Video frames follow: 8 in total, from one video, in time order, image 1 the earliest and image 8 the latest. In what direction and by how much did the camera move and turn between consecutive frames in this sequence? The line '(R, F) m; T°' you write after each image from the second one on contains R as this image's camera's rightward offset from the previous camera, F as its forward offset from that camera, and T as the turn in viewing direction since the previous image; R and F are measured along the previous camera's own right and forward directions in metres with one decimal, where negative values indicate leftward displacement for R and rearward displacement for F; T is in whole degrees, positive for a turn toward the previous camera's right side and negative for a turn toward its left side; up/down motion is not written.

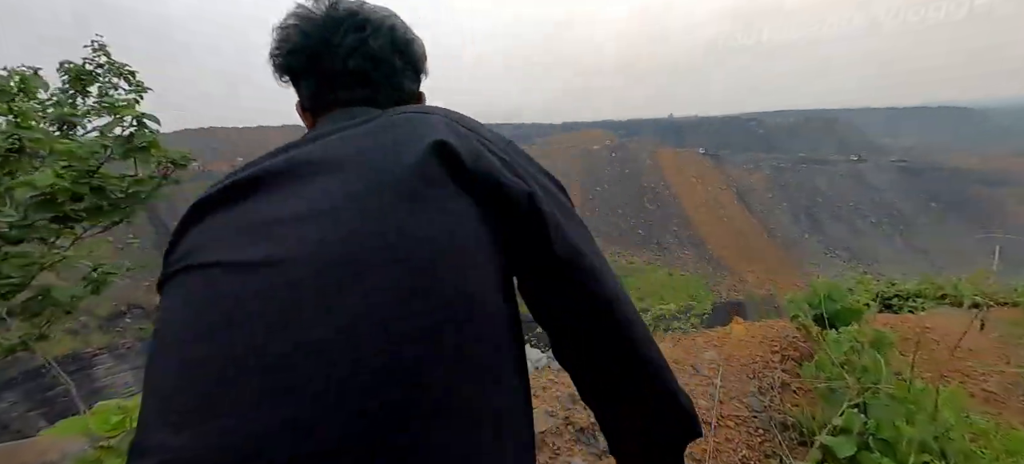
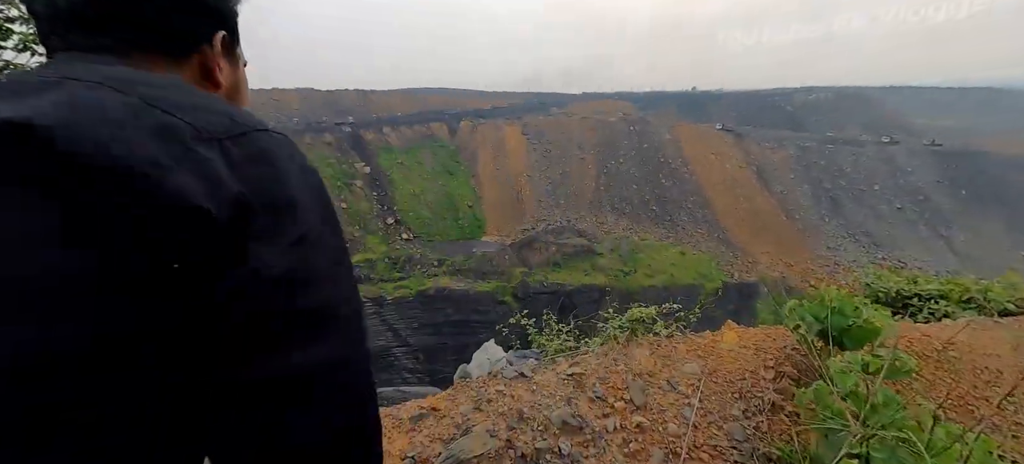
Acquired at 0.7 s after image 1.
(+0.2, +0.3) m; -2°
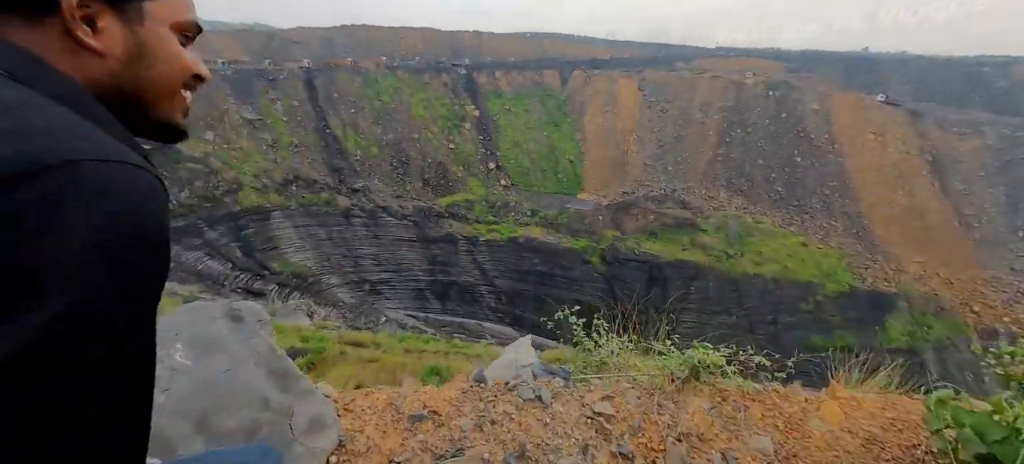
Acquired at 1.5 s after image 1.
(+0.2, +0.4) m; -12°
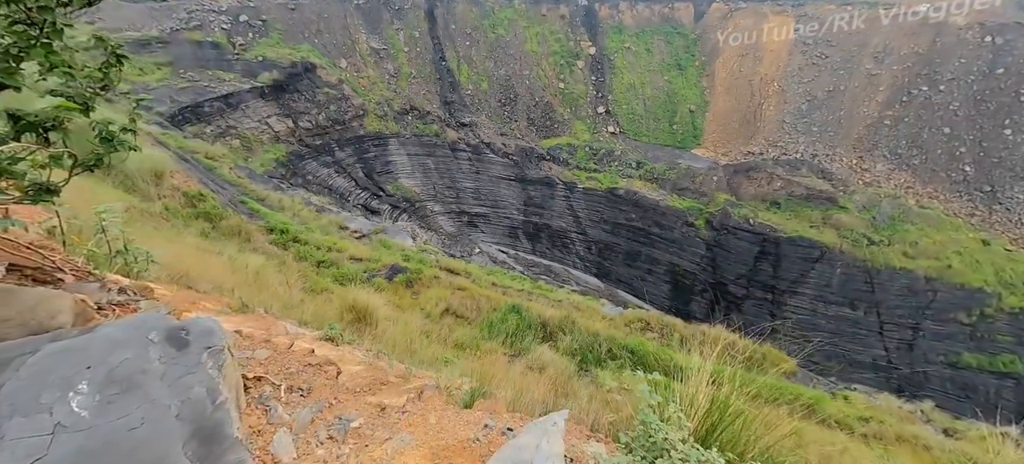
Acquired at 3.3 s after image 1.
(0.0, +0.6) m; -11°
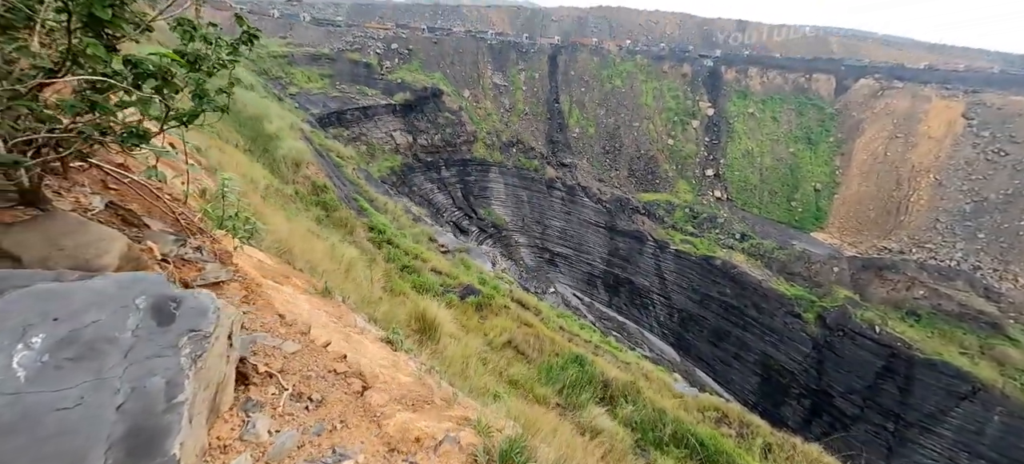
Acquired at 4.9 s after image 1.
(0.0, +0.5) m; -10°
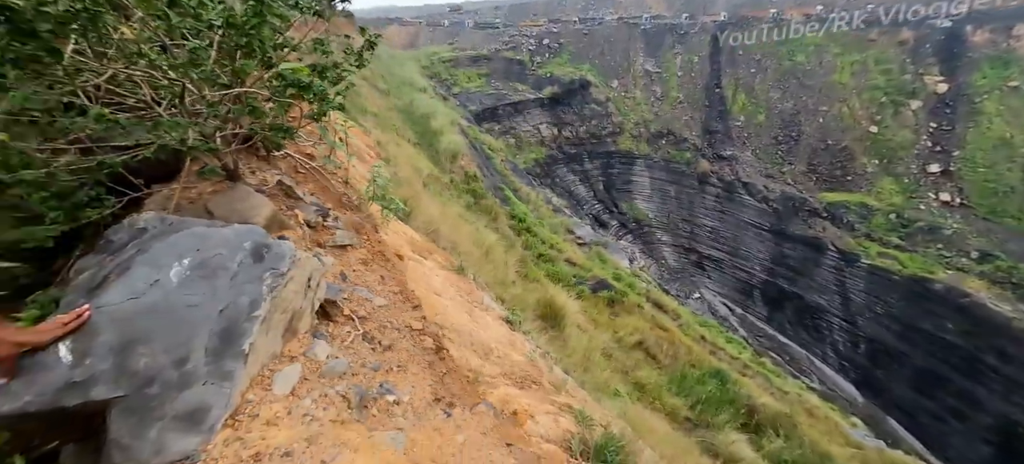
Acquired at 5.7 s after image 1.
(+0.3, +0.9) m; -18°
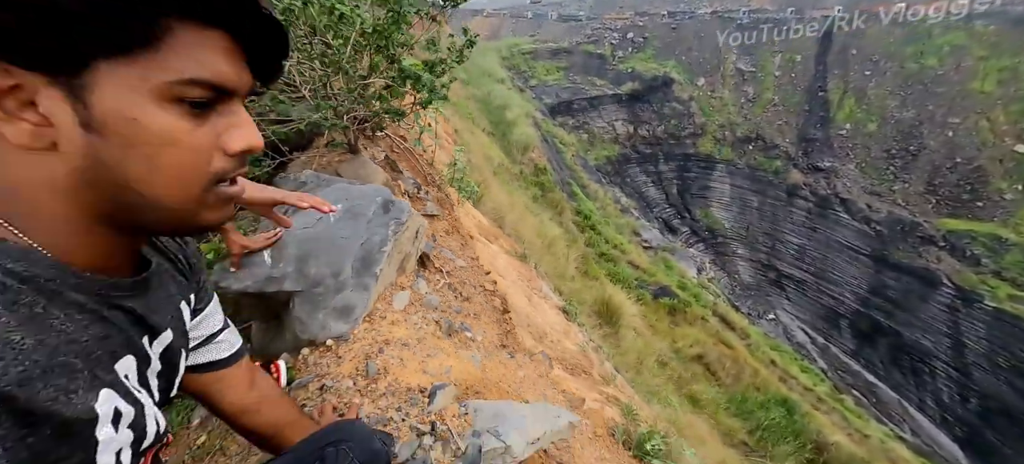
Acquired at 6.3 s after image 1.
(+0.6, 0.0) m; -11°
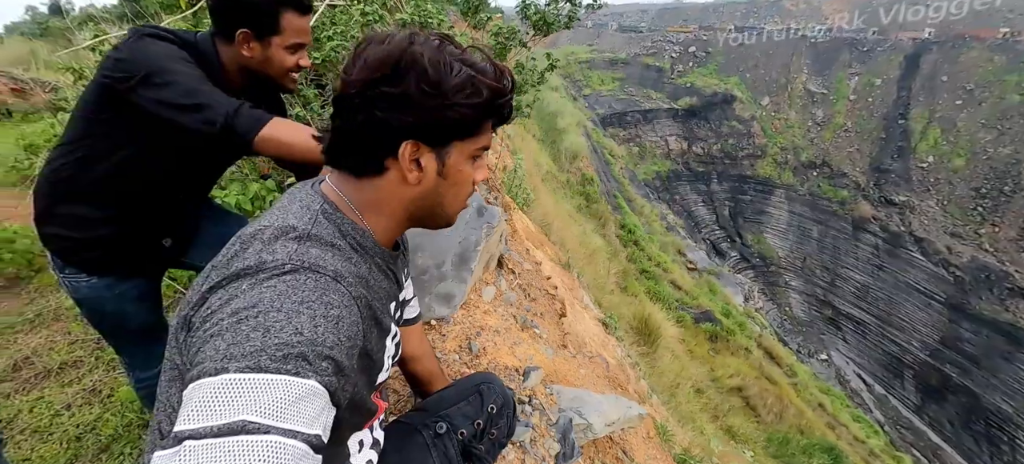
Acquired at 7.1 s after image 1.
(+0.4, 0.0) m; -7°
